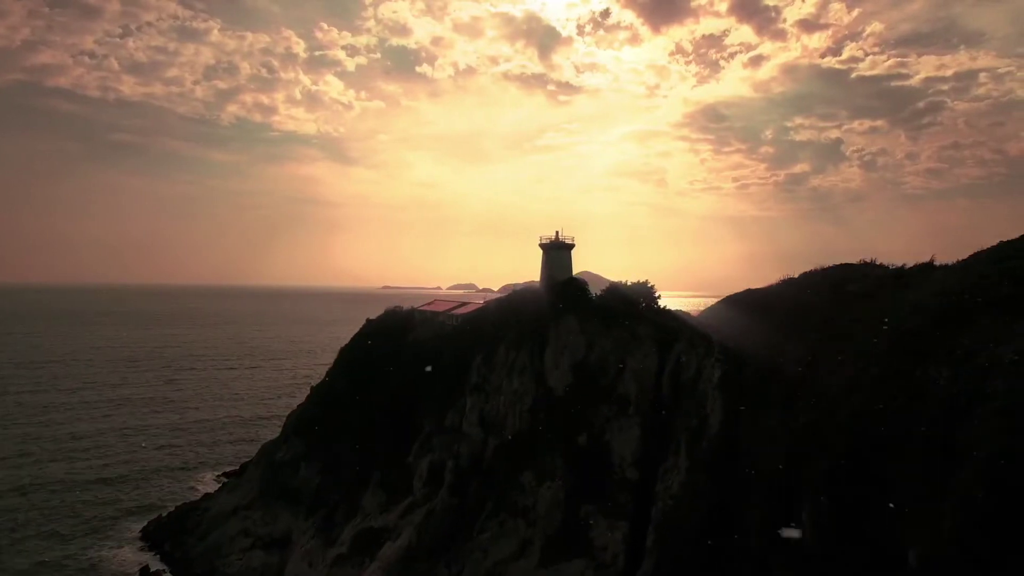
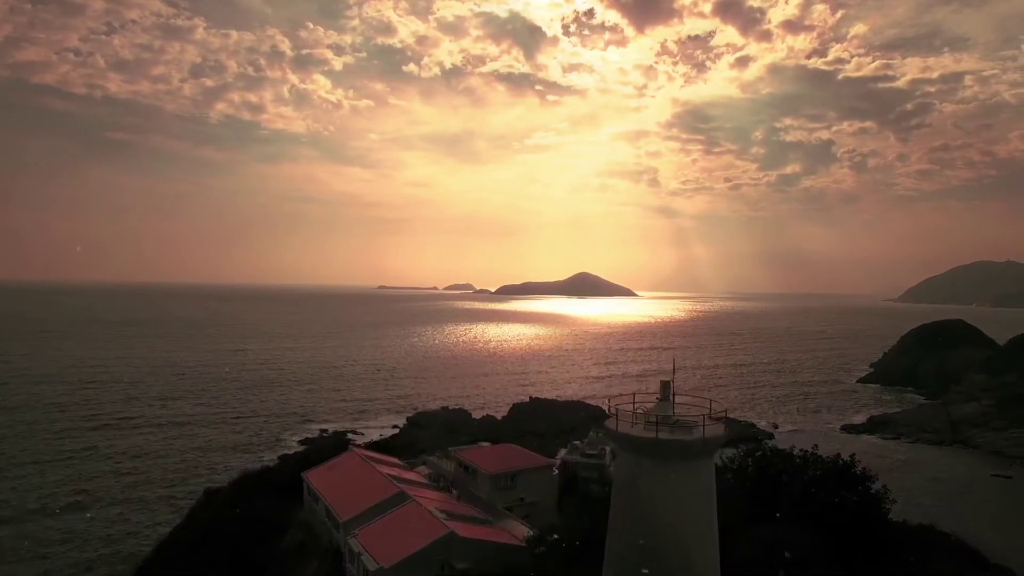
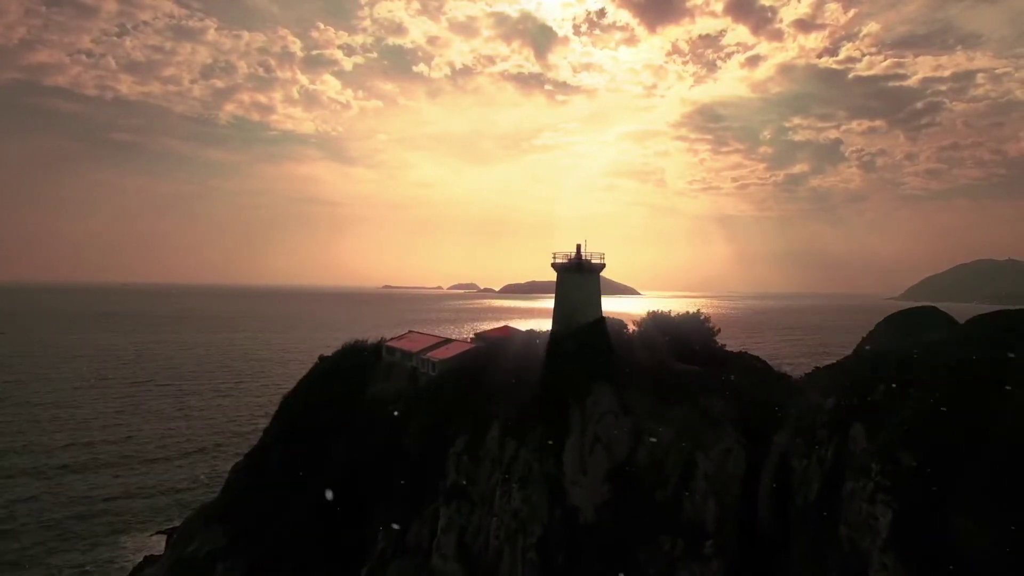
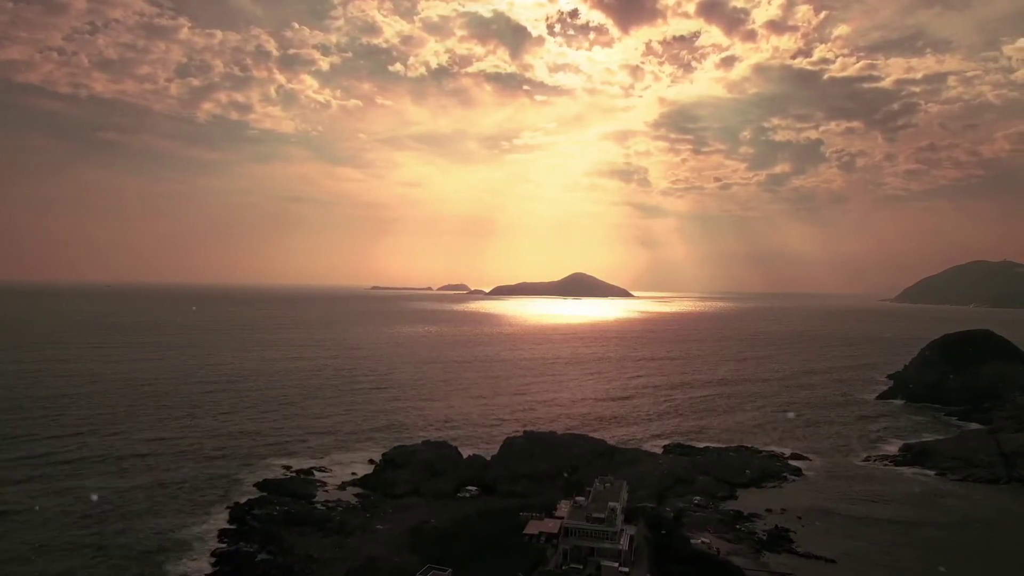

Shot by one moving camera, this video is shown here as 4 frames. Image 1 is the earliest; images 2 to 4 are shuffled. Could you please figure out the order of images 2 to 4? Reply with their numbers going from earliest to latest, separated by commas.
3, 2, 4
